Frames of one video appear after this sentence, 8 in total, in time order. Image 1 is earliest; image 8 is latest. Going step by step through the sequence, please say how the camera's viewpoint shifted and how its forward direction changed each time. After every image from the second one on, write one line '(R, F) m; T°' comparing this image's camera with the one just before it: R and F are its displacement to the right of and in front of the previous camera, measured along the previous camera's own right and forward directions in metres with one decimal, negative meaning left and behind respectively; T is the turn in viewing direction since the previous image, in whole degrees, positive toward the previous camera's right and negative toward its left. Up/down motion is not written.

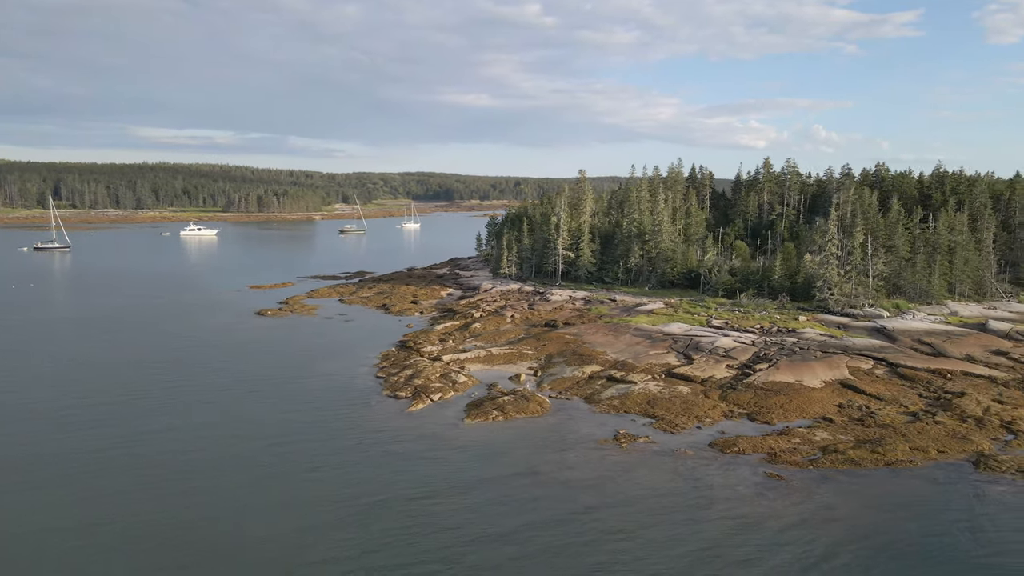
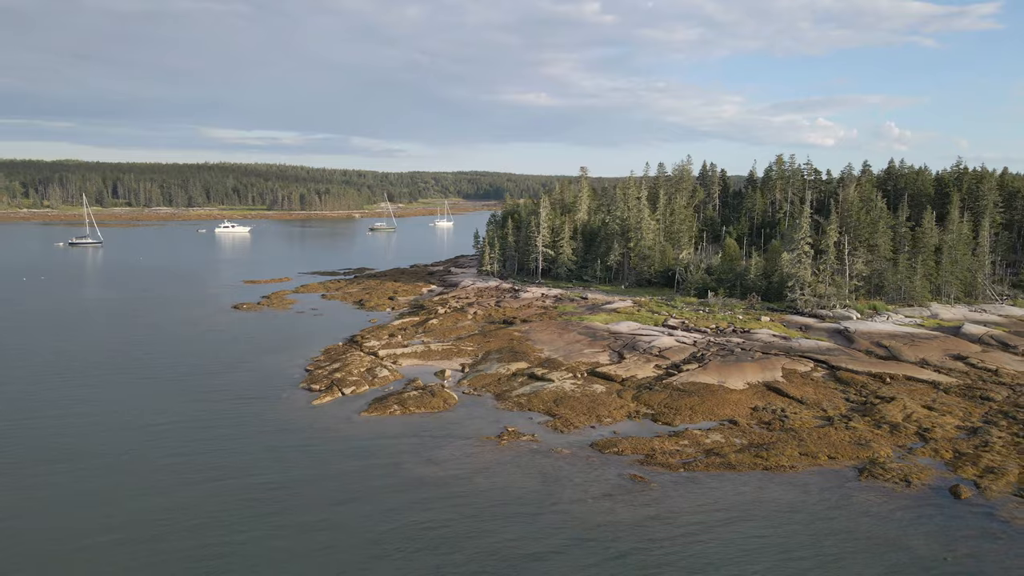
(+7.0, +0.5) m; -4°
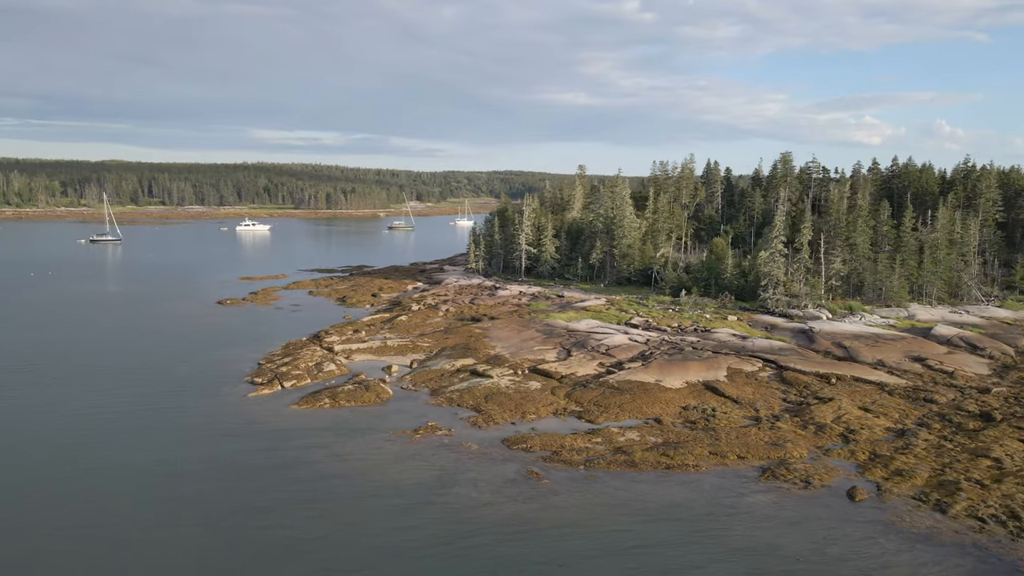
(+4.9, 0.0) m; -3°
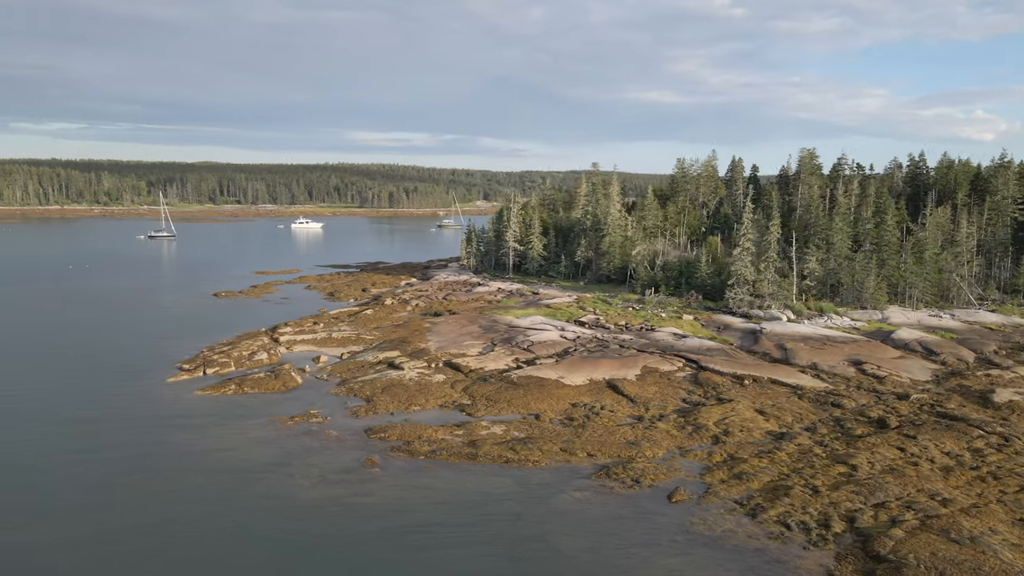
(+8.7, +0.2) m; -6°
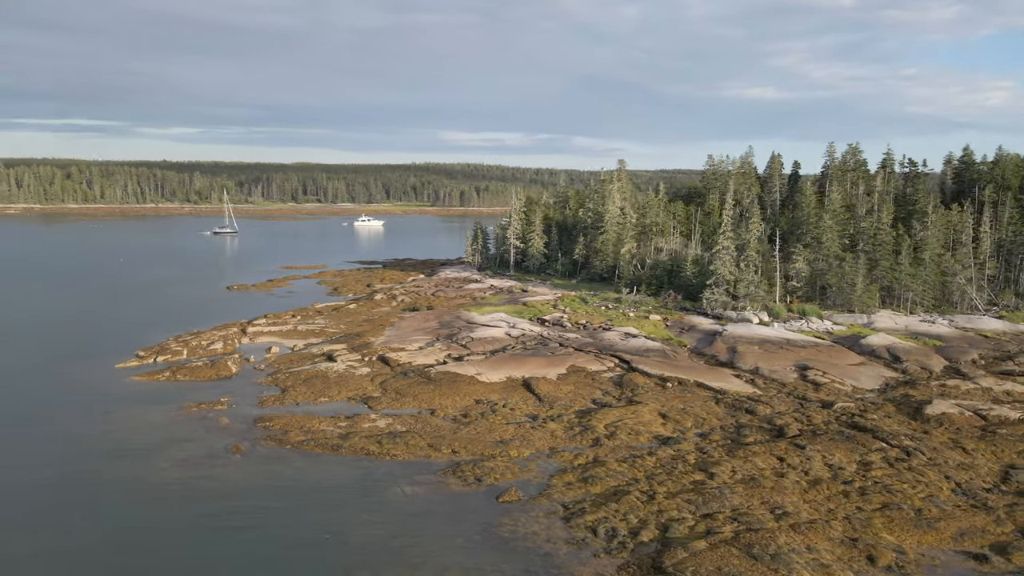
(+8.2, +0.7) m; -7°
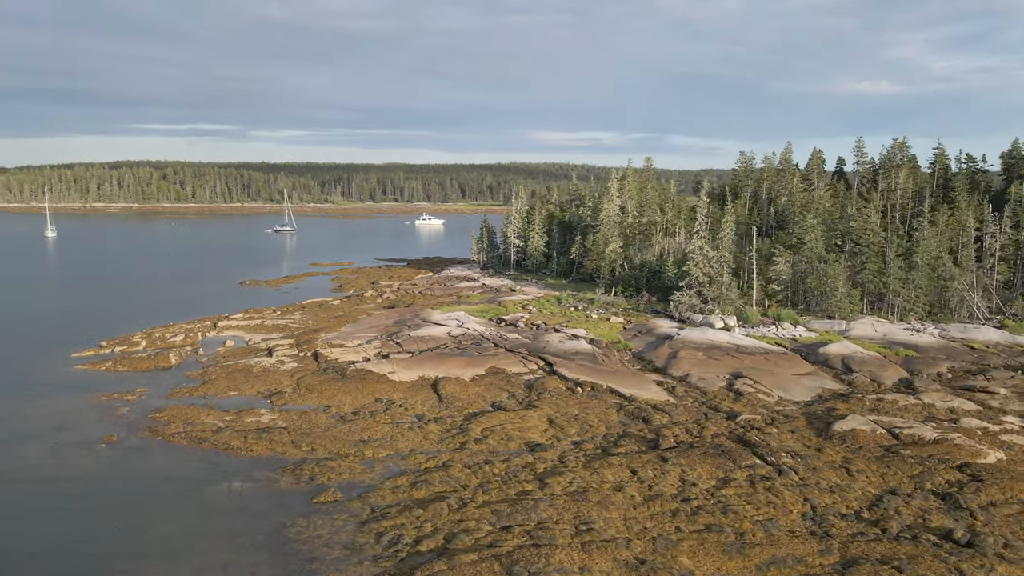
(+8.4, +1.2) m; -7°
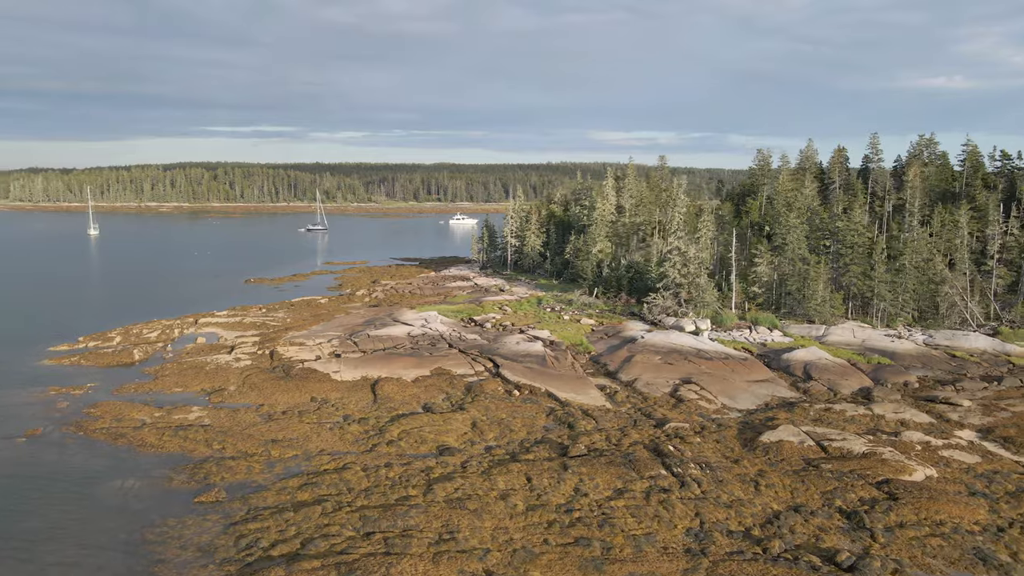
(+5.1, +0.8) m; -4°
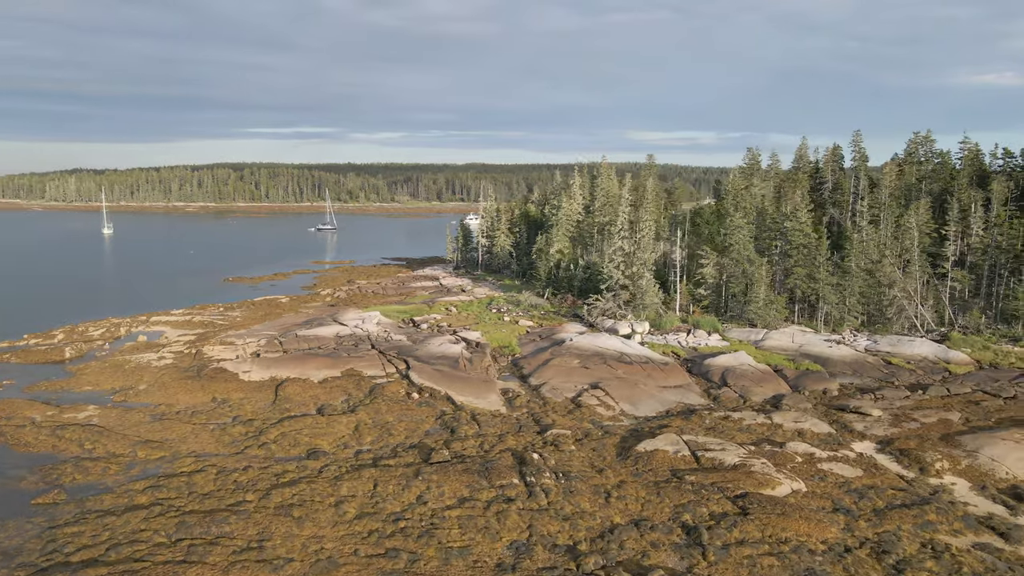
(+5.9, +0.9) m; -3°
